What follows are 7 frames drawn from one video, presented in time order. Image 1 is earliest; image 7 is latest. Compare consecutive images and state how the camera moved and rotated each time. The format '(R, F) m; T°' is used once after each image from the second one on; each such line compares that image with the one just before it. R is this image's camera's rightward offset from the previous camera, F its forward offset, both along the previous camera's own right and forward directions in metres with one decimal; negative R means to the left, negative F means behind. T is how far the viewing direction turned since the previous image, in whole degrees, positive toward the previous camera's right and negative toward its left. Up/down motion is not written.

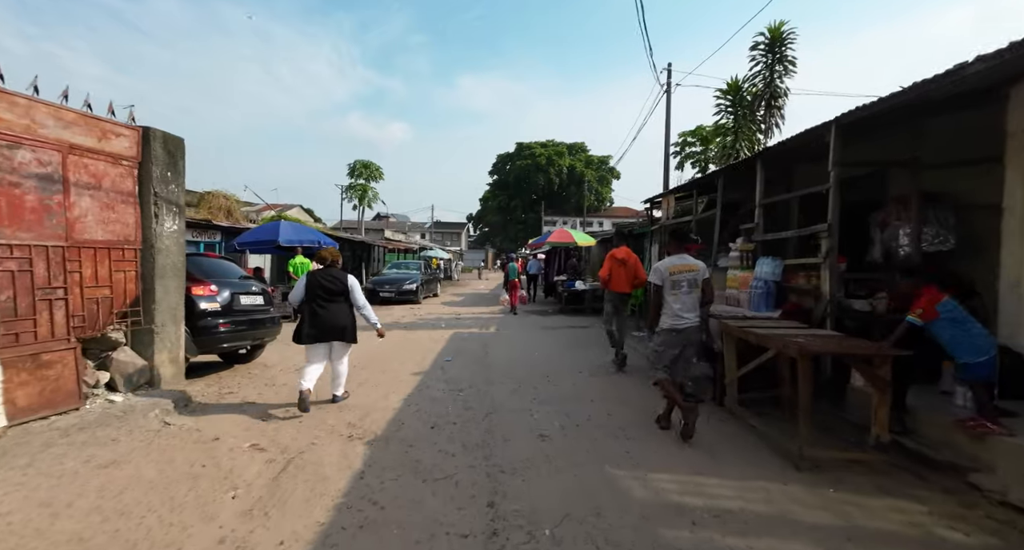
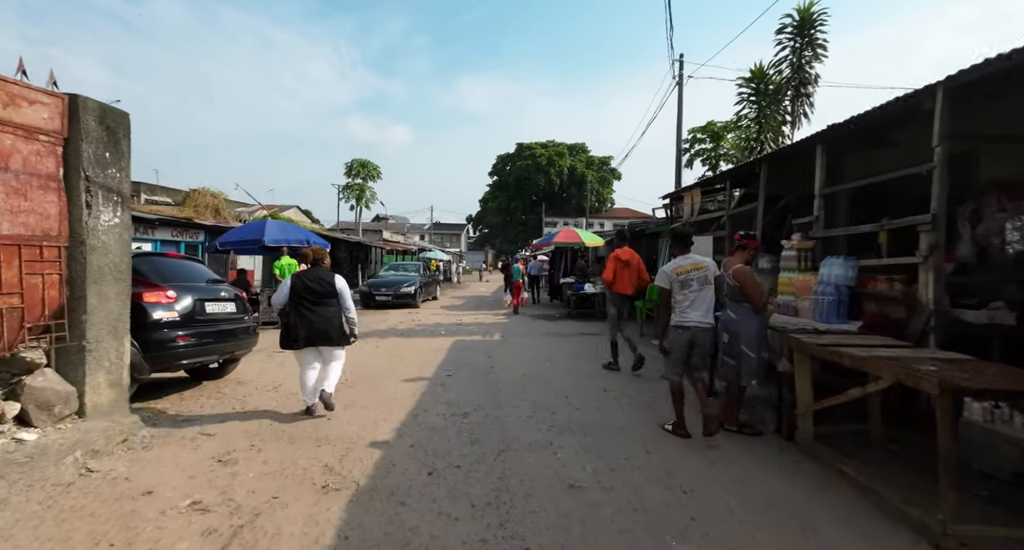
(-0.1, +0.9) m; 0°
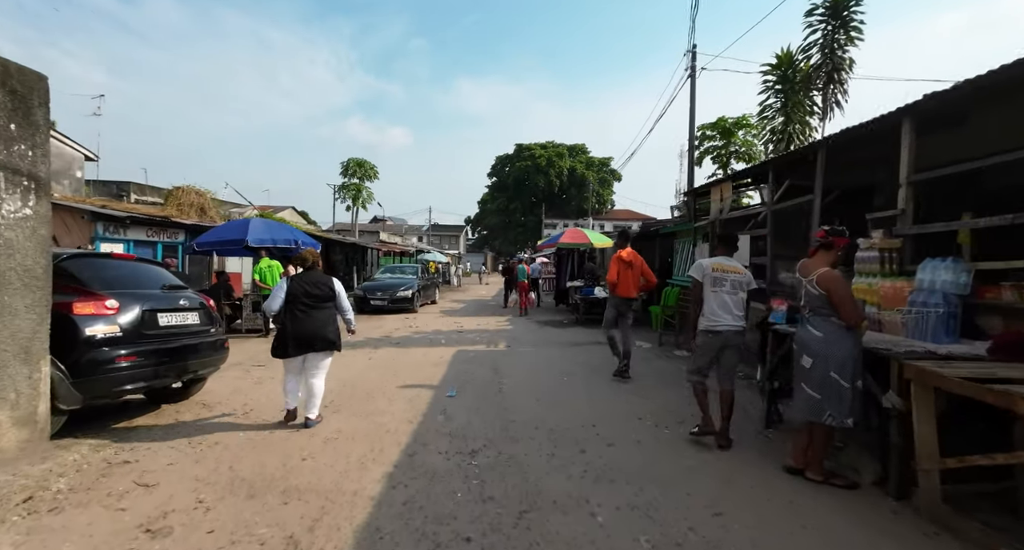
(-0.2, +0.9) m; 0°
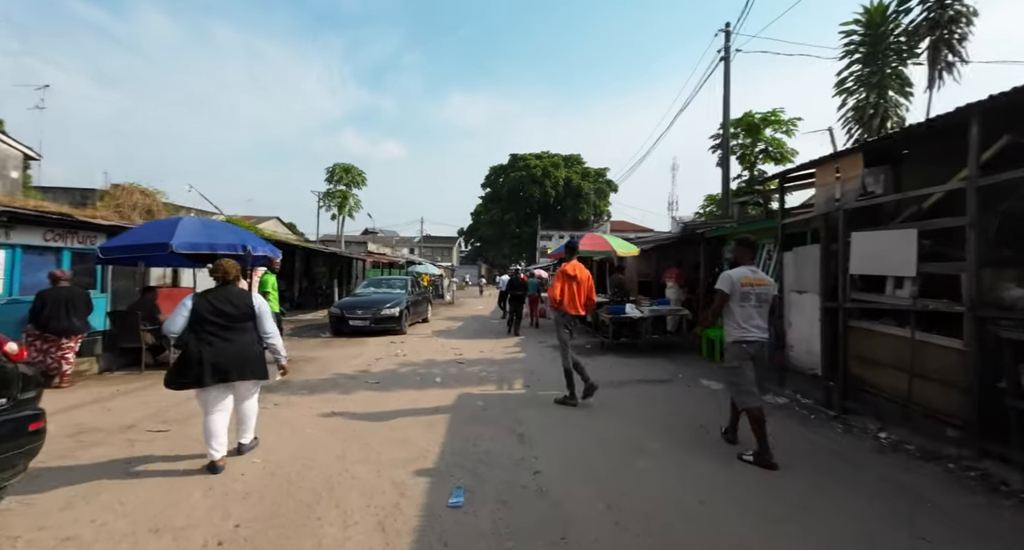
(-0.4, +2.4) m; +1°
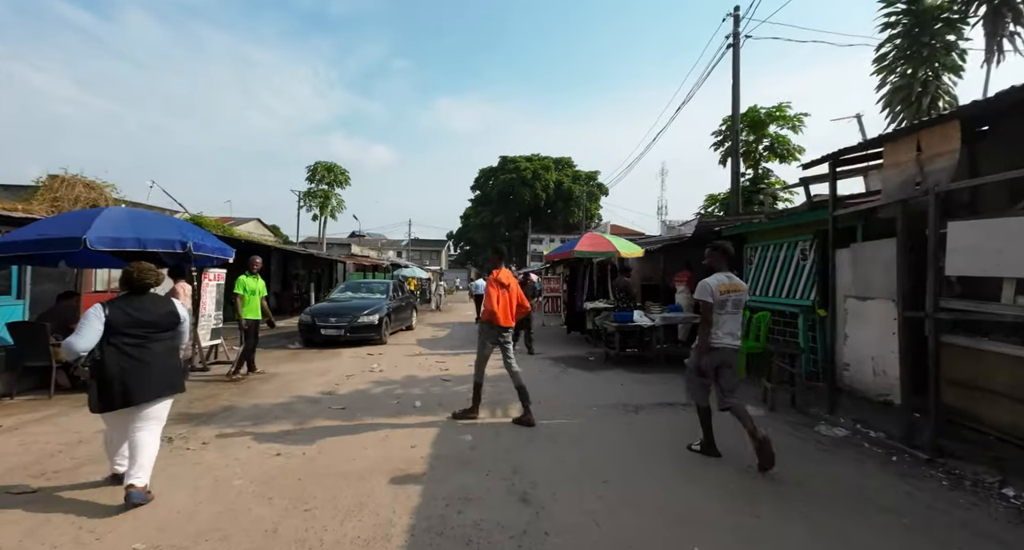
(-0.1, +1.2) m; +1°
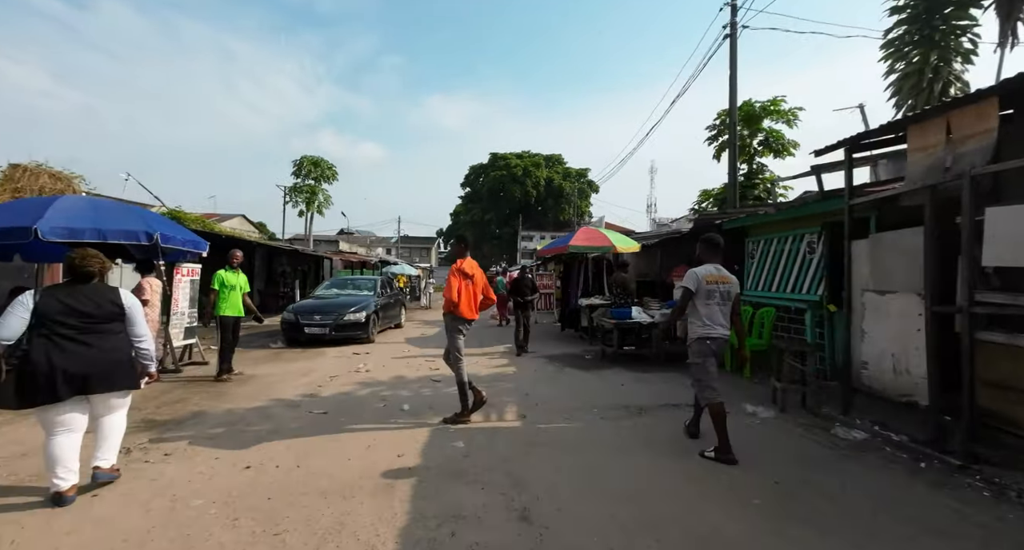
(-0.1, +0.4) m; +1°
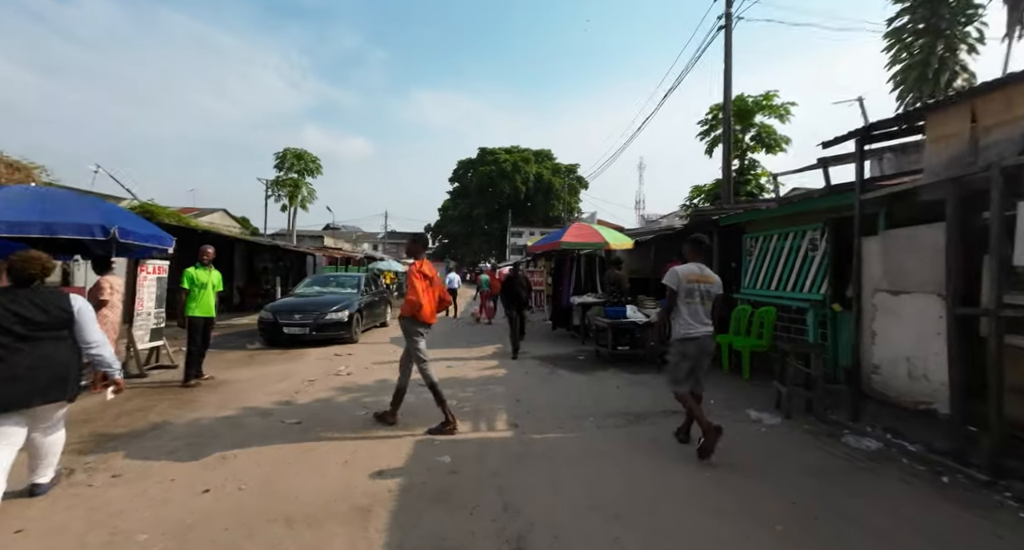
(0.0, +0.4) m; +1°
